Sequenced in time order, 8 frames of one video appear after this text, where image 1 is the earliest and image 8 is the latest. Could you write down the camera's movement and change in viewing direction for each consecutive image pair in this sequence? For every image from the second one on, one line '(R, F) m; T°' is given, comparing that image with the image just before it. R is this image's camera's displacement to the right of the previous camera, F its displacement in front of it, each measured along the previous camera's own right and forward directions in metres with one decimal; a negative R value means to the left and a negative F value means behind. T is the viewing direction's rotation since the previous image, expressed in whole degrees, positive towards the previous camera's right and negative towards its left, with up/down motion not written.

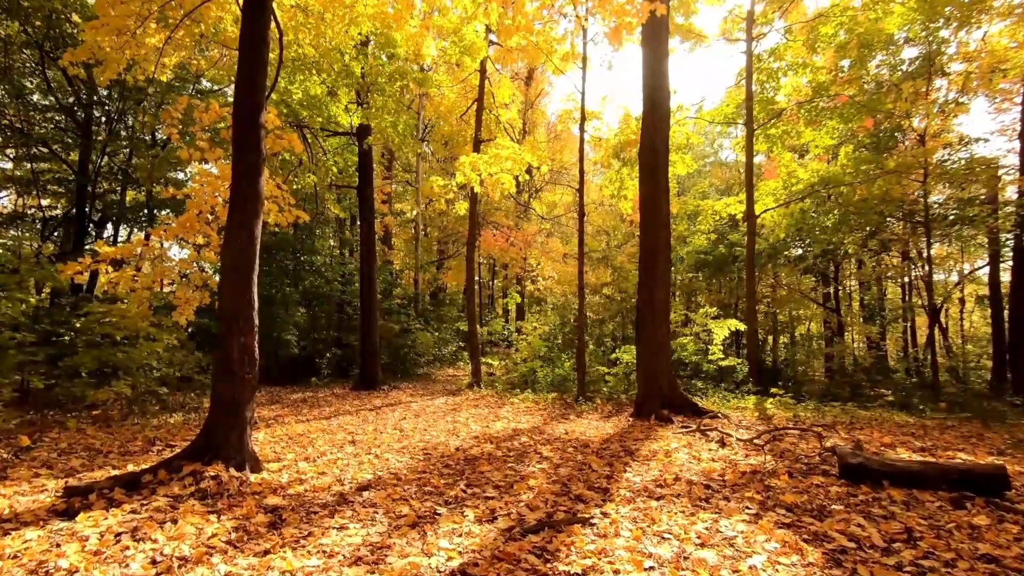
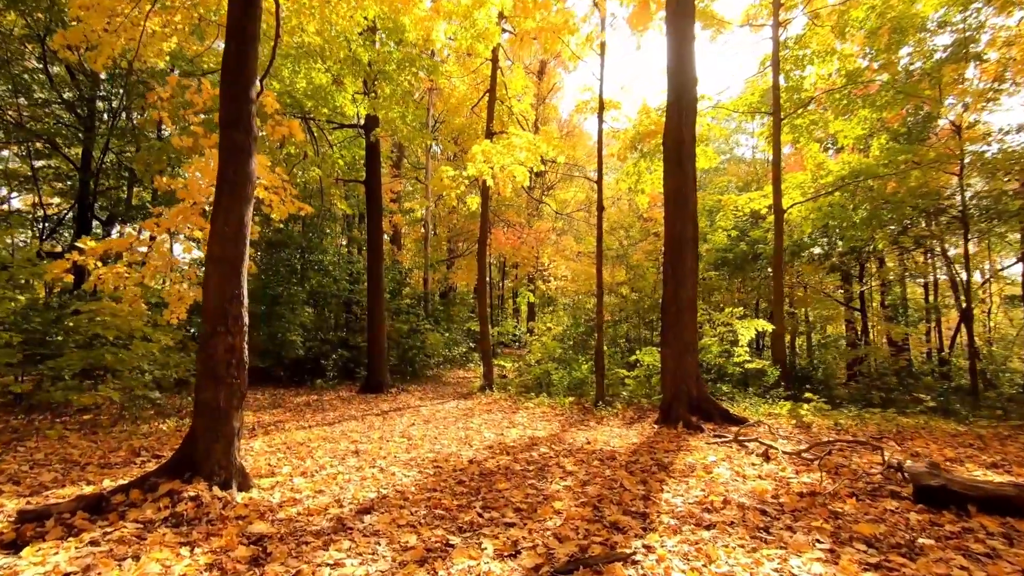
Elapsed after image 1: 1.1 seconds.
(-0.1, +0.5) m; -1°
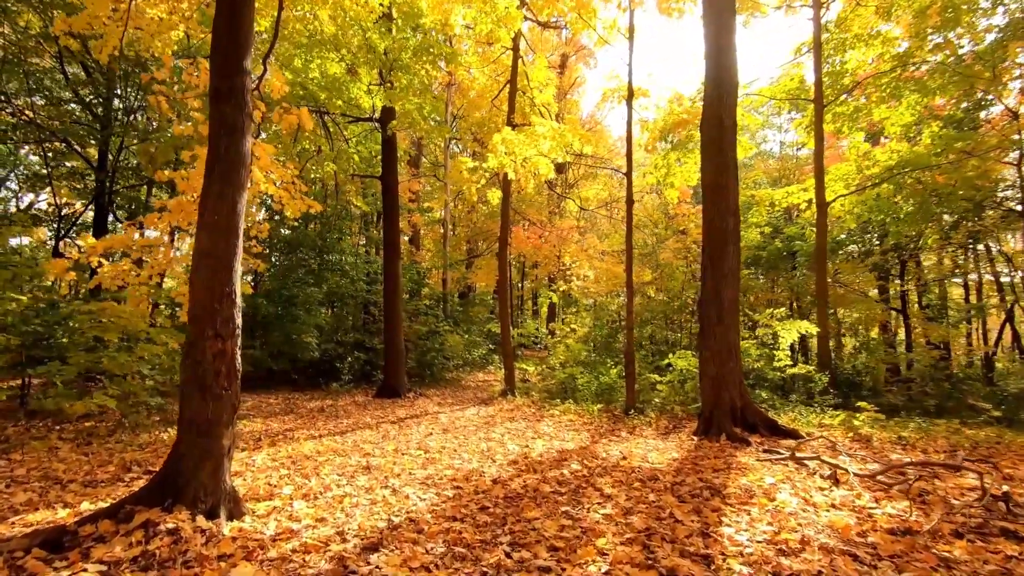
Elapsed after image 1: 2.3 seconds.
(-0.1, +0.6) m; -2°
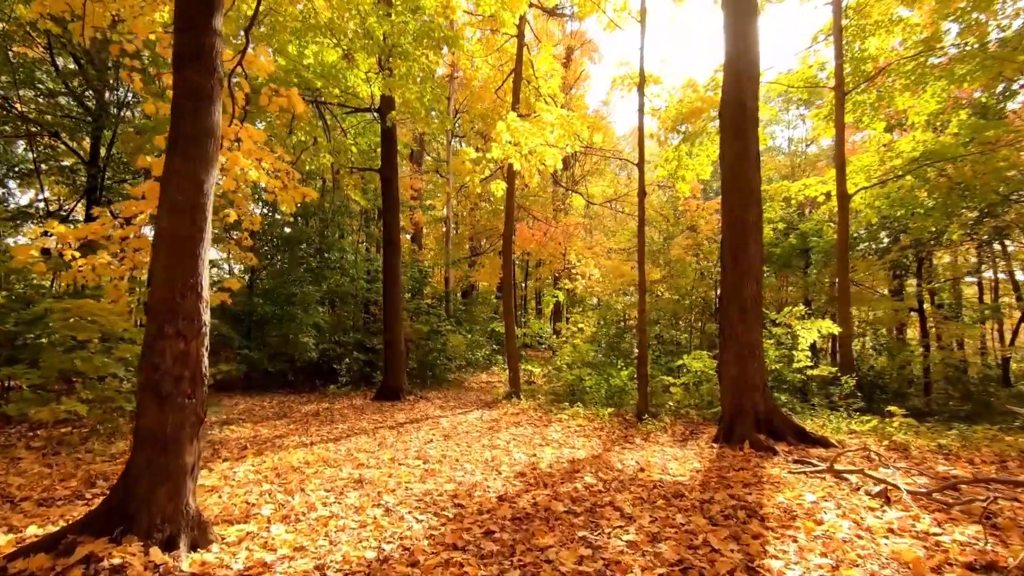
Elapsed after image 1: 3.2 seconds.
(0.0, +0.5) m; 0°
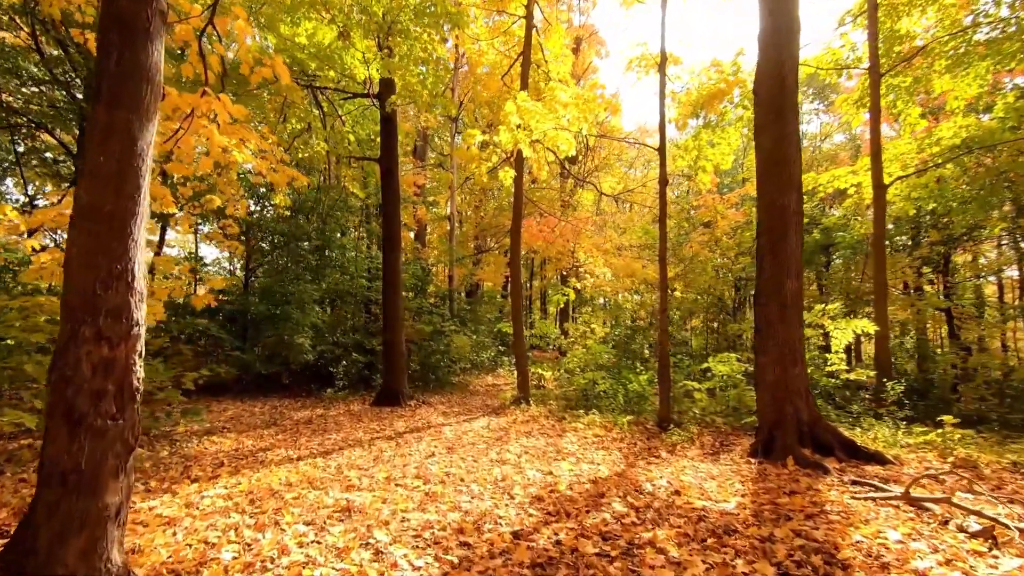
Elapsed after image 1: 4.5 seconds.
(-0.1, +0.7) m; 0°
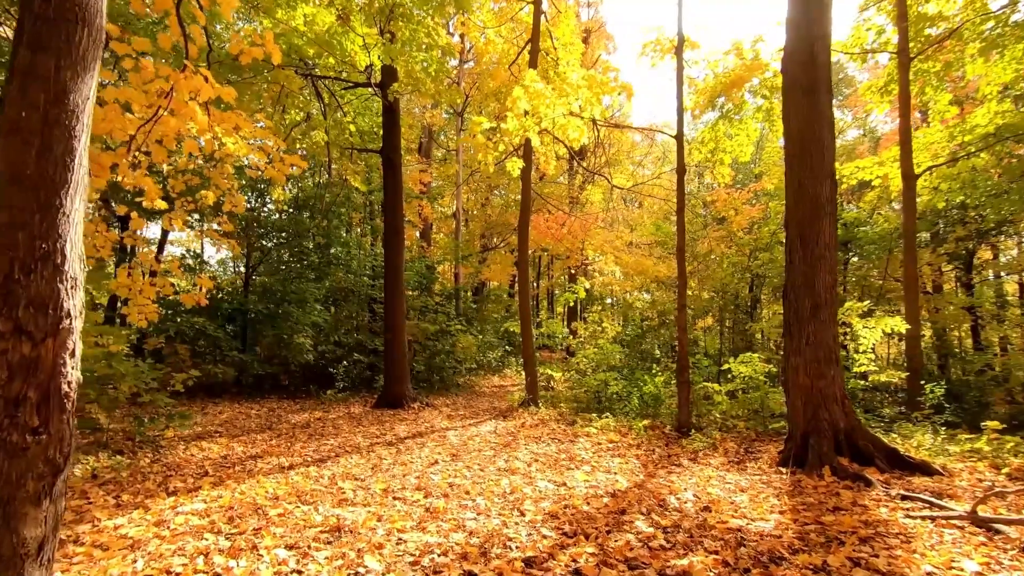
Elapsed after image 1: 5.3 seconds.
(0.0, +0.4) m; -1°
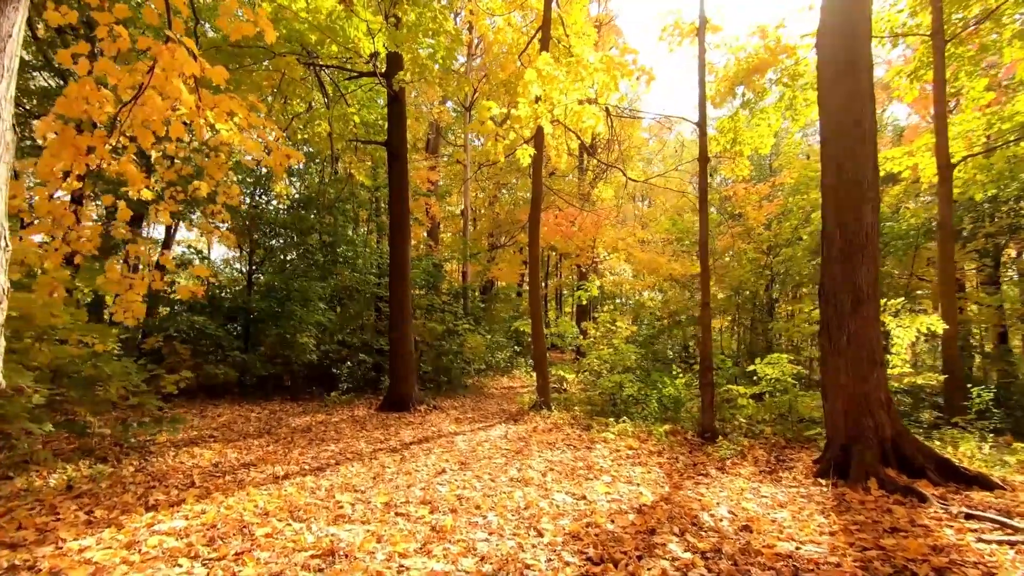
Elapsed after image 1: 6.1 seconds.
(-0.1, +0.4) m; -1°
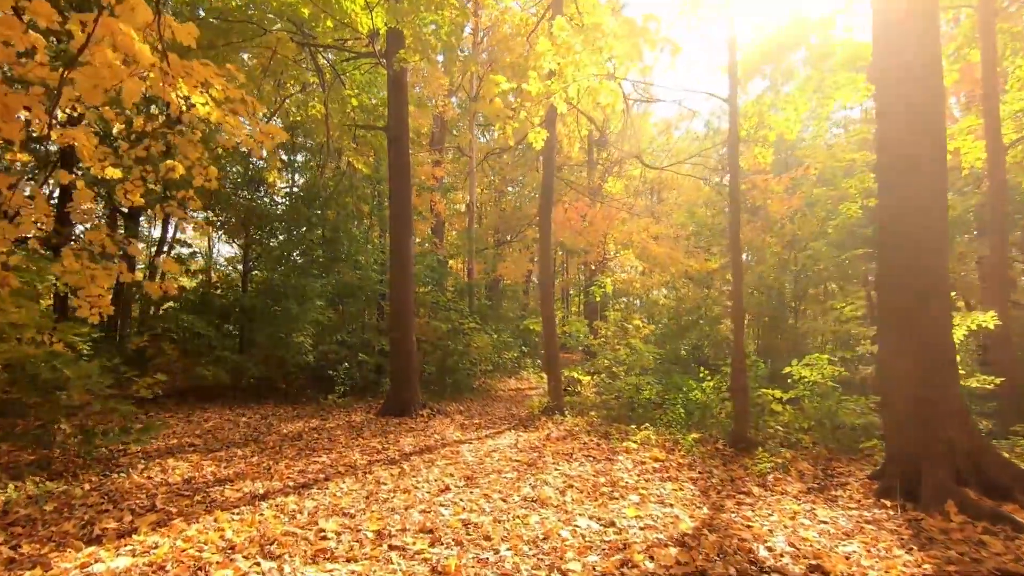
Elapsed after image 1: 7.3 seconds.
(-0.1, +0.6) m; -1°
